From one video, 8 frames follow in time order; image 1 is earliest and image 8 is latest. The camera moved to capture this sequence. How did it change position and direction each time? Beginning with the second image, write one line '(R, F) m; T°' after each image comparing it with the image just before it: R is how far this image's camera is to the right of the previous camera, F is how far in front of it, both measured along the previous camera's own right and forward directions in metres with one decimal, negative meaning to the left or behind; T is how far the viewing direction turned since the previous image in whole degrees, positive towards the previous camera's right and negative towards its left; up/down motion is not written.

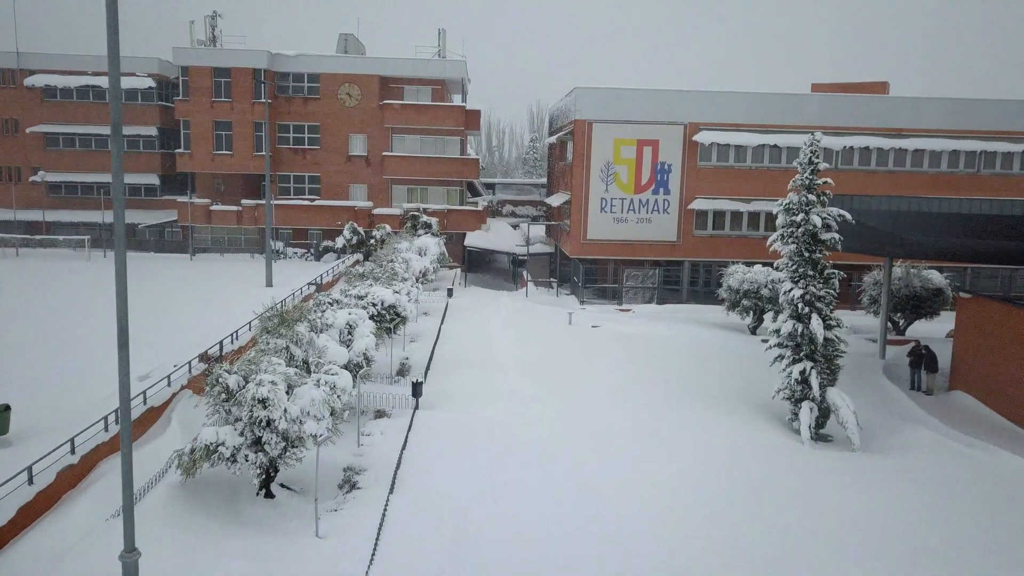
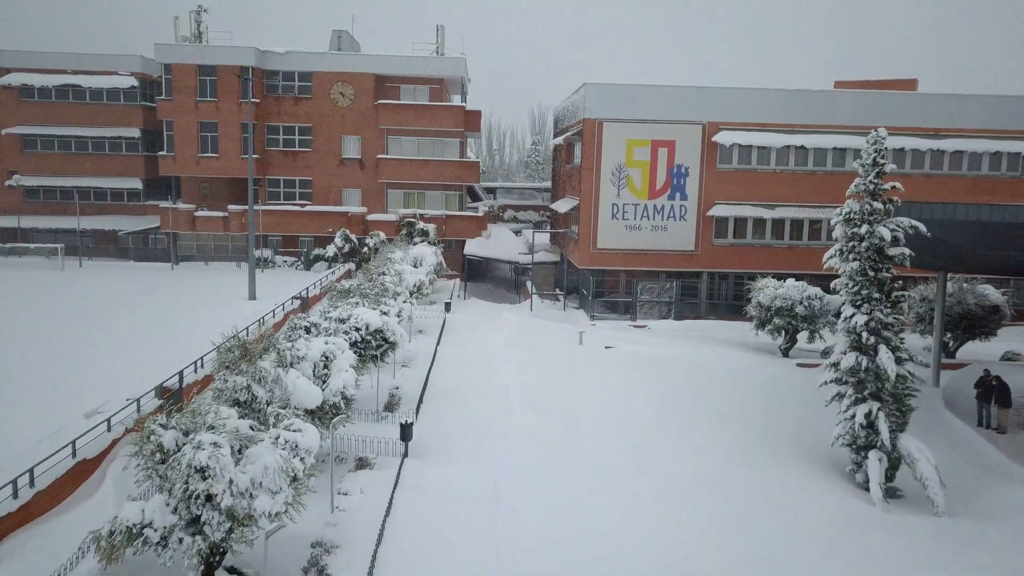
(-0.1, +2.8) m; 0°
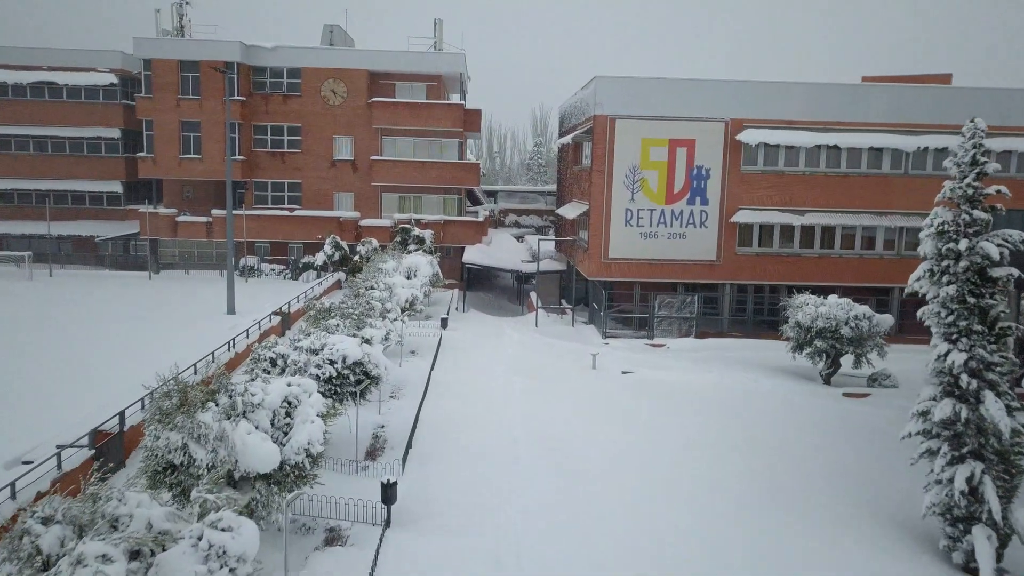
(-0.1, +2.9) m; 0°
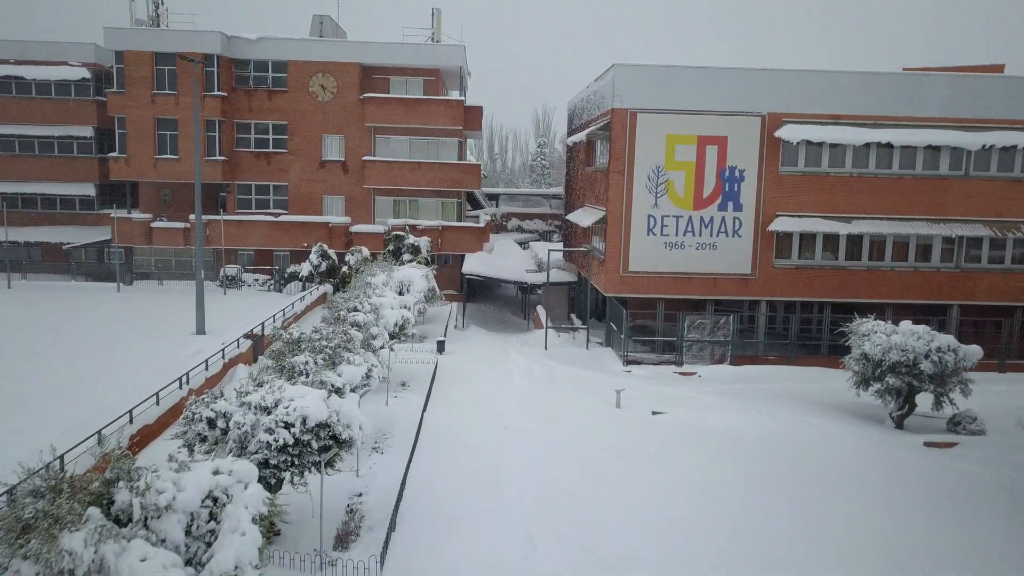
(-0.2, +3.5) m; 0°
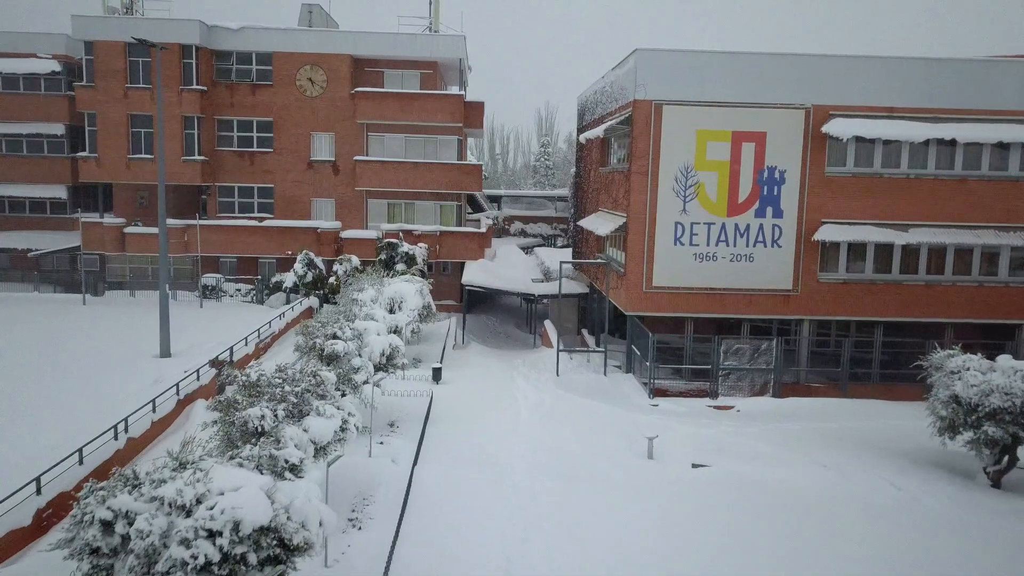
(-0.2, +3.2) m; 0°
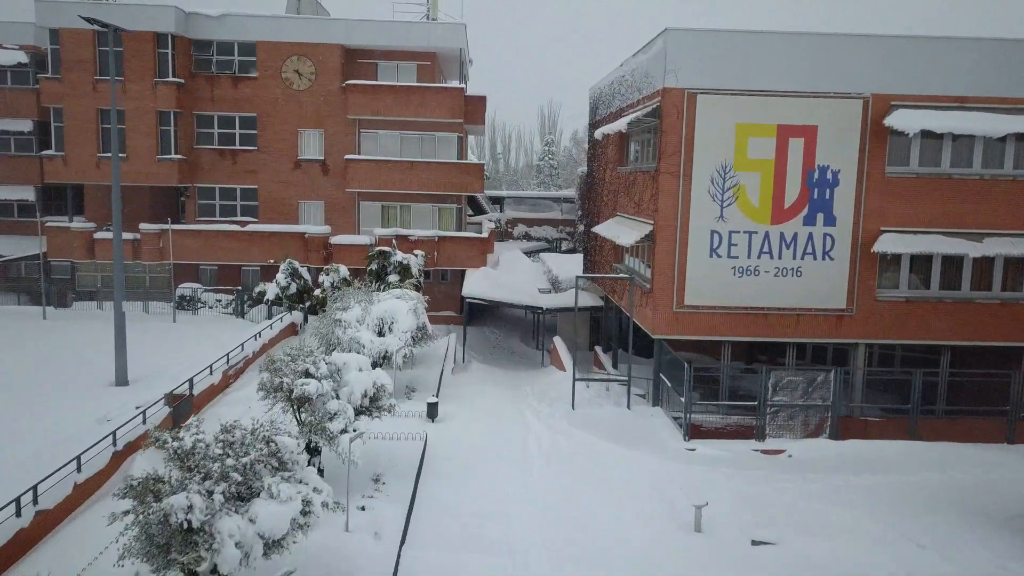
(-0.2, +3.1) m; 0°
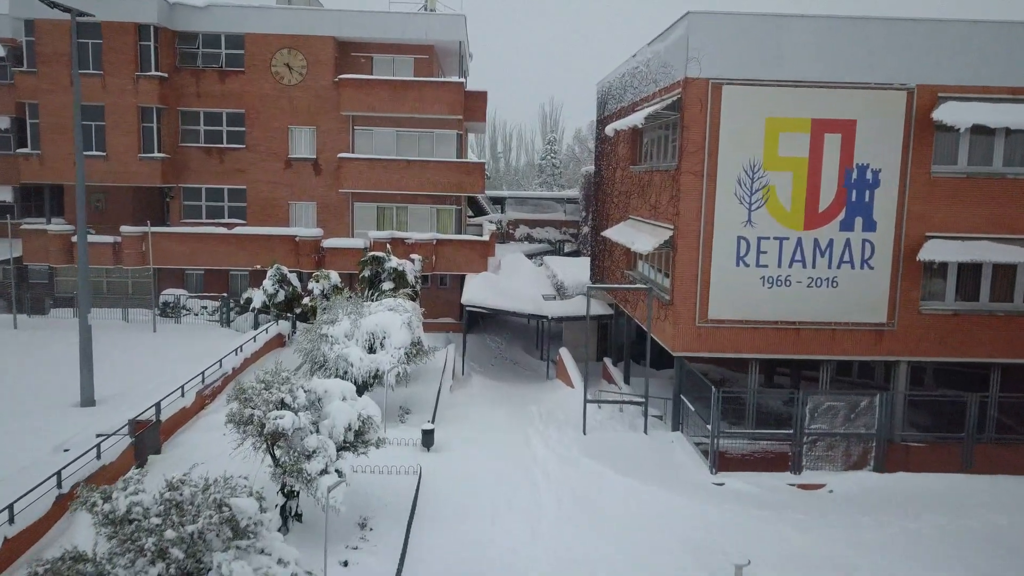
(-0.1, +1.8) m; 0°
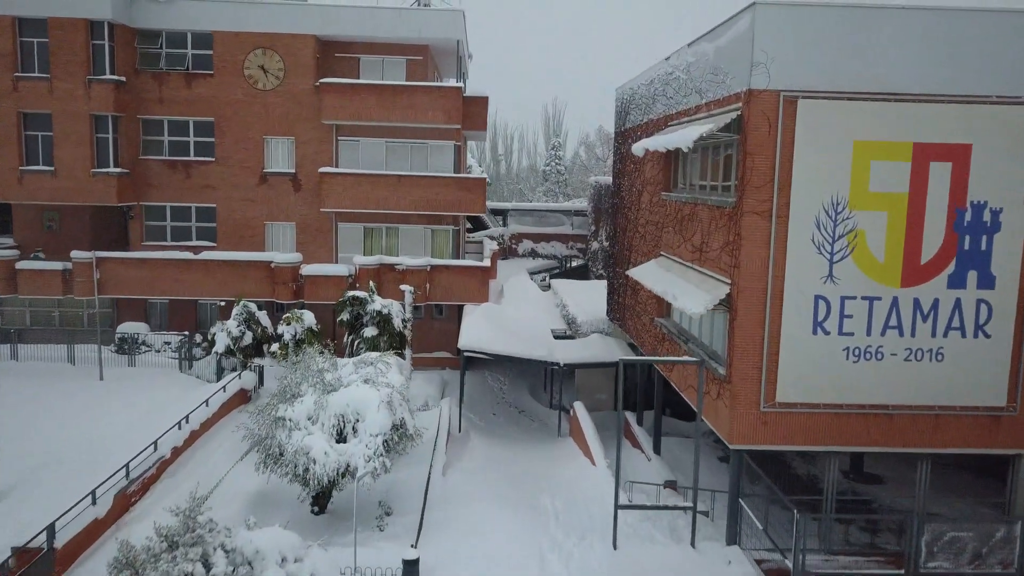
(-0.2, +3.9) m; 0°
